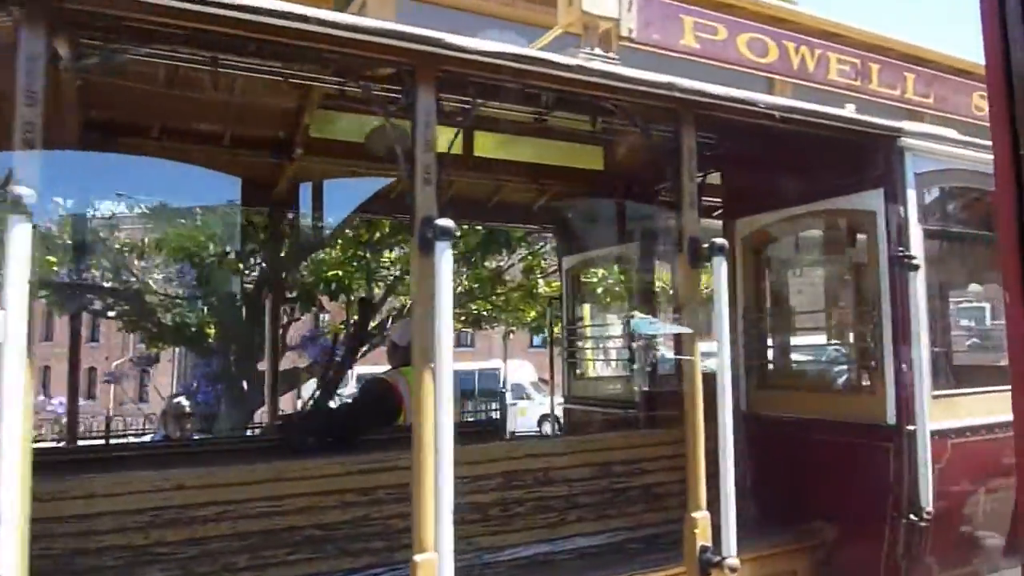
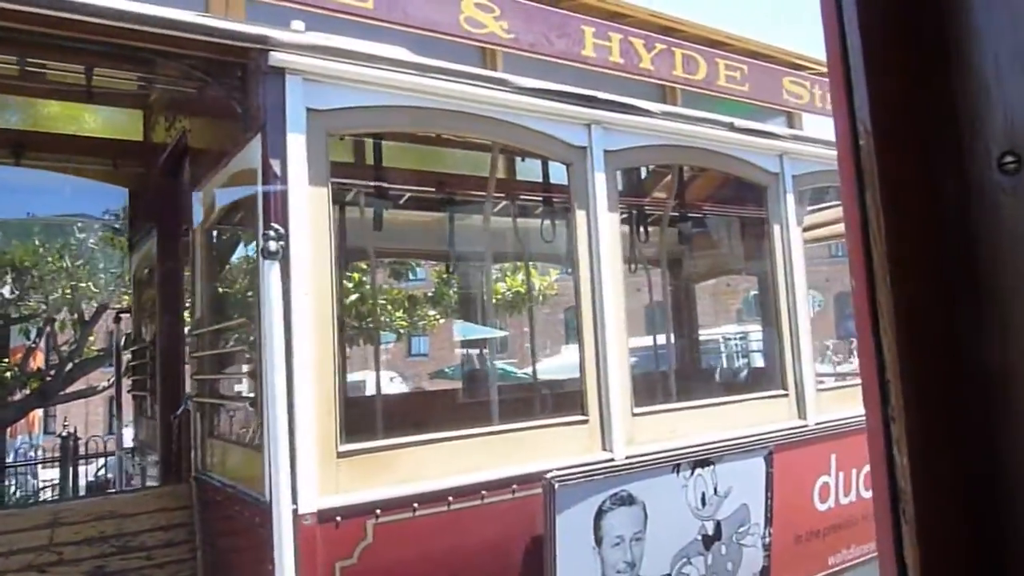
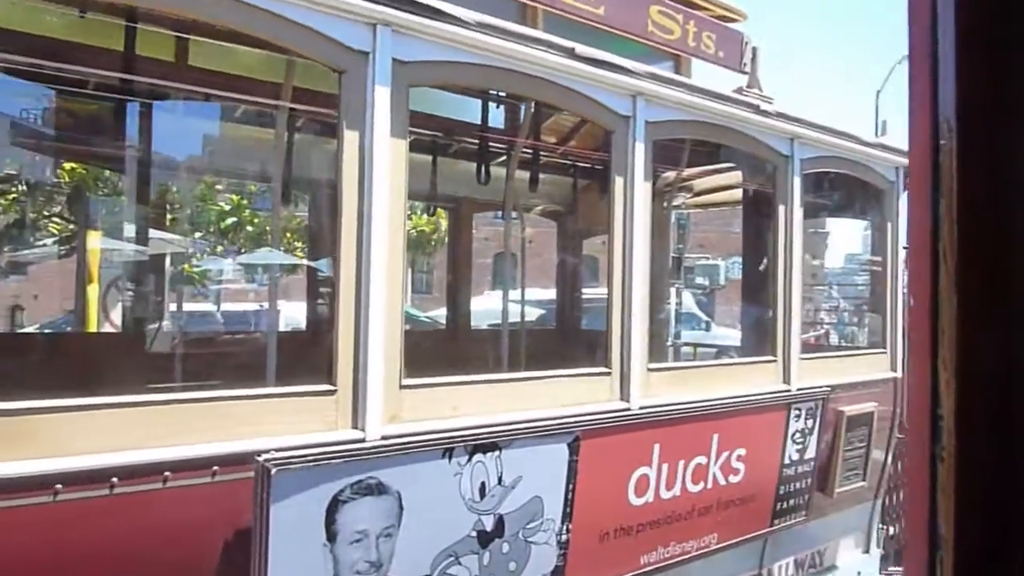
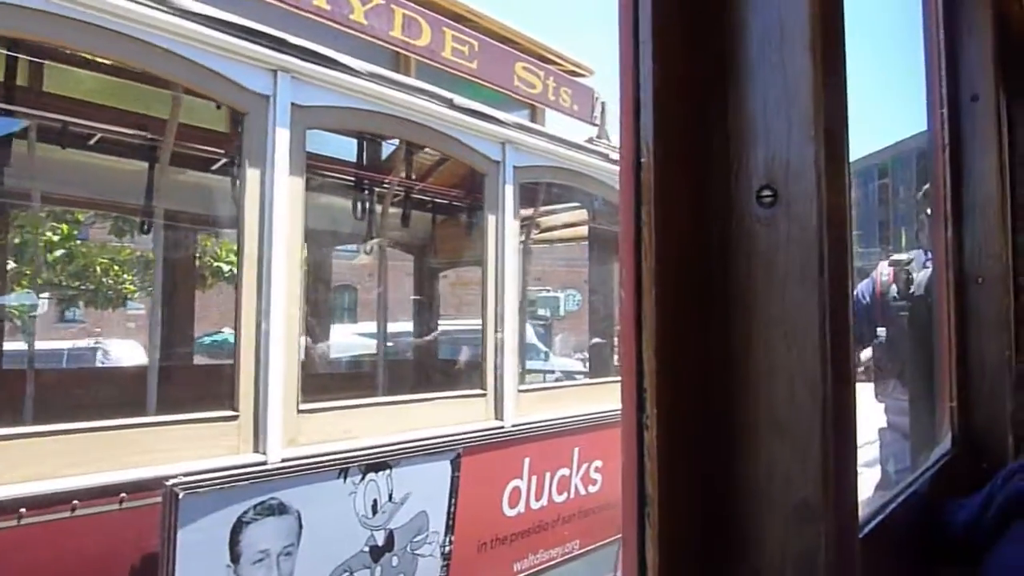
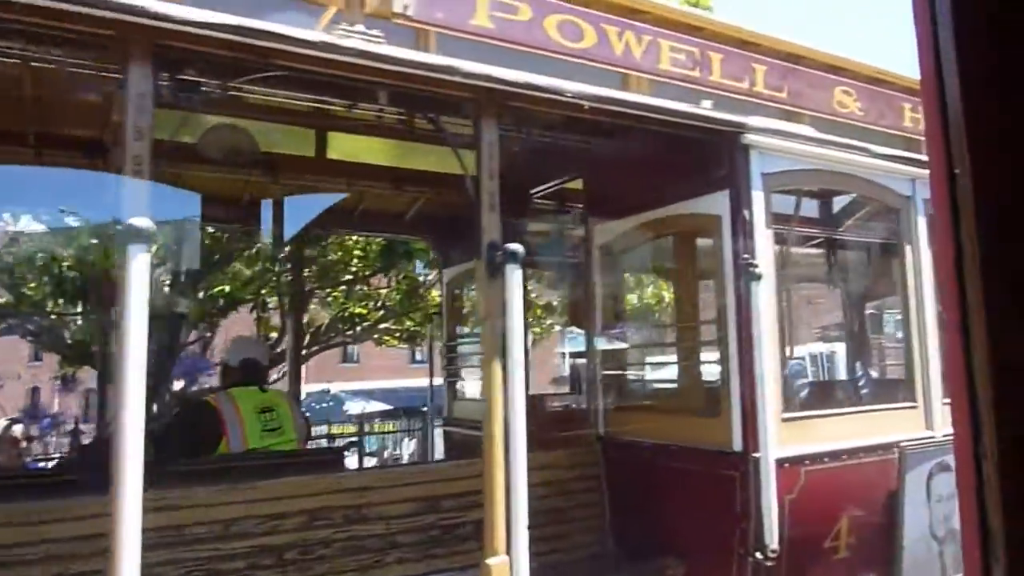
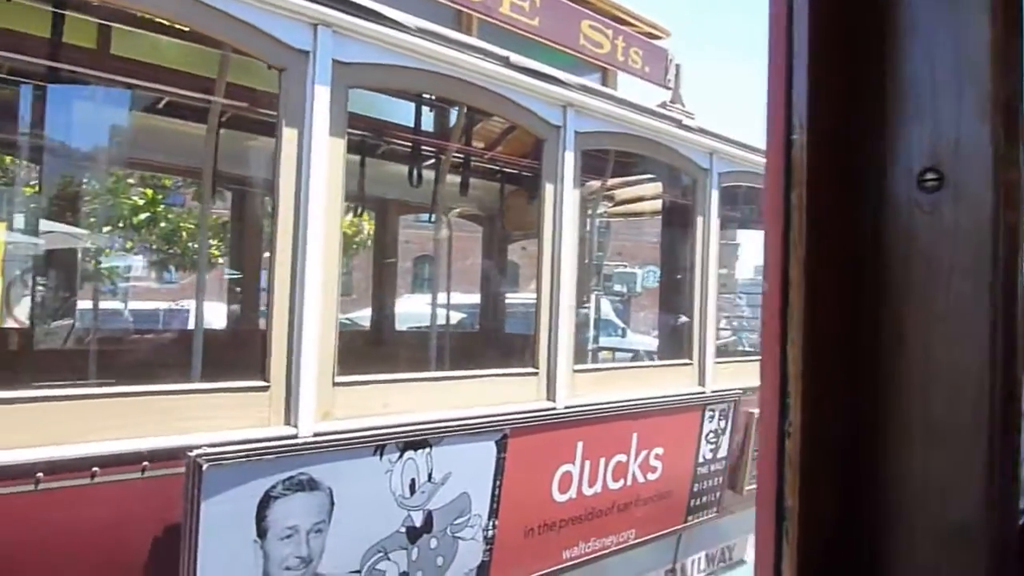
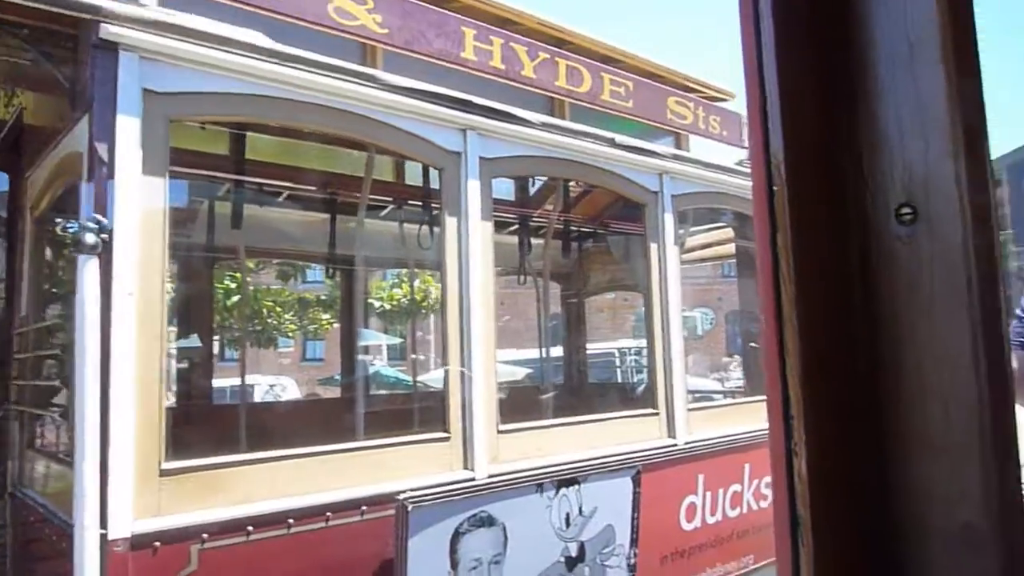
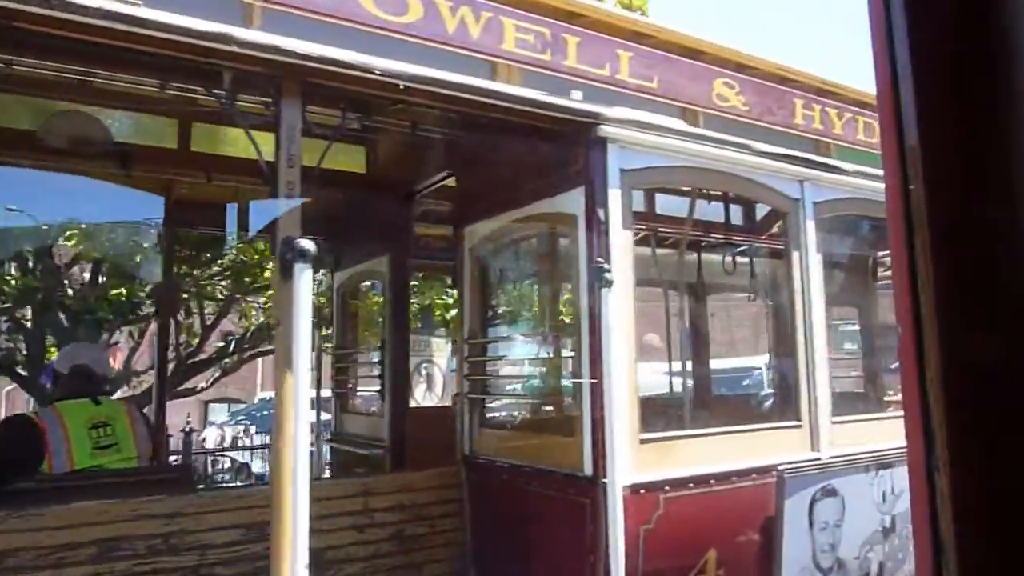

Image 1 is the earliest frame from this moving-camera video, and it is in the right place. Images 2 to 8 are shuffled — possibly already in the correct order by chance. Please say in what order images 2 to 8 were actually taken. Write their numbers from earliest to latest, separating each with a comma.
5, 8, 2, 7, 4, 6, 3
